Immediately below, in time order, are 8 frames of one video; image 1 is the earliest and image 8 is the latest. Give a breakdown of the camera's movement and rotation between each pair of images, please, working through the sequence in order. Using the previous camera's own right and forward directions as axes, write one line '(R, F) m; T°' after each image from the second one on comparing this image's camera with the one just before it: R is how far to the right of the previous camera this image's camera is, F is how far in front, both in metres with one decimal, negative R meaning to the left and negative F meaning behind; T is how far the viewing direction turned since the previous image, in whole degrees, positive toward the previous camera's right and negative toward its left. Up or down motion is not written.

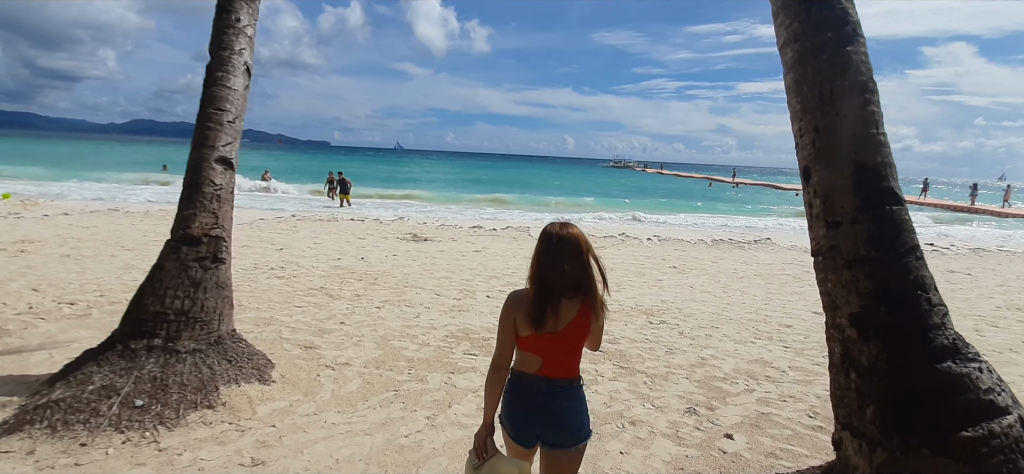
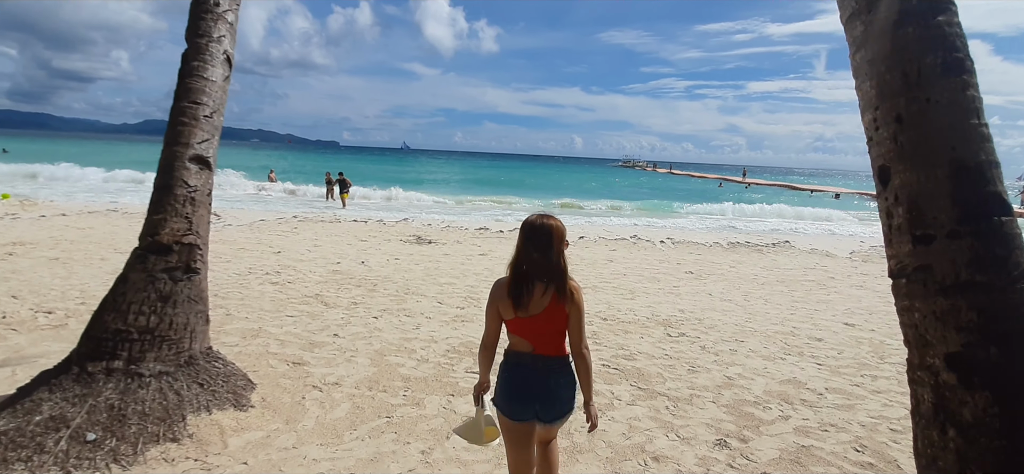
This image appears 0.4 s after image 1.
(0.0, +0.4) m; -1°
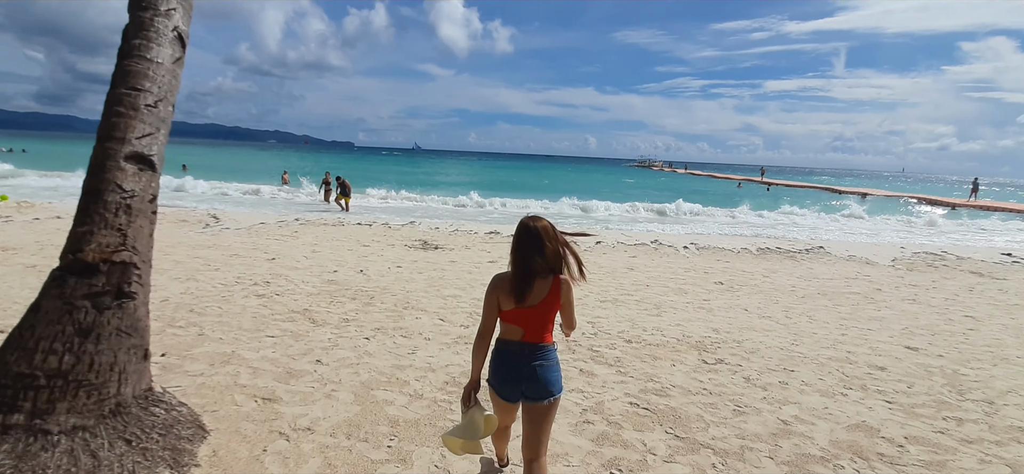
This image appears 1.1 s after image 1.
(0.0, +0.7) m; -2°
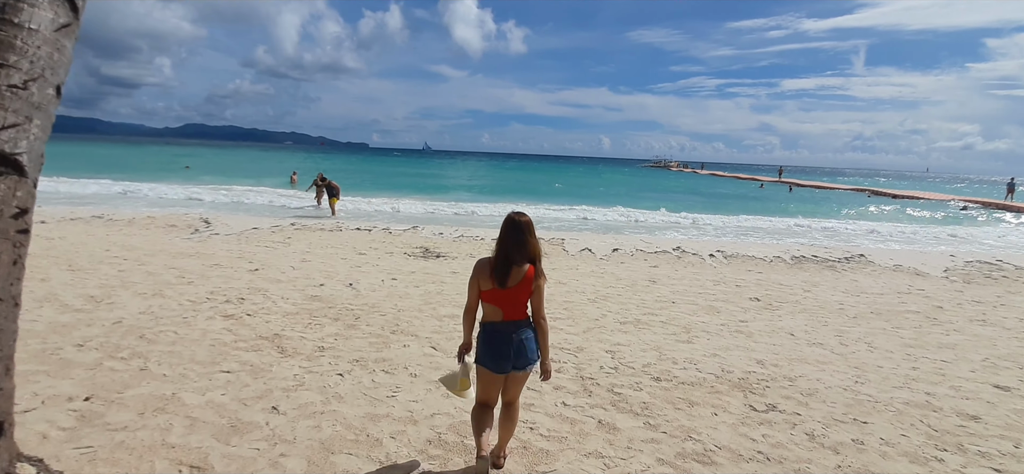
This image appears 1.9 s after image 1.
(+0.1, +0.9) m; -2°
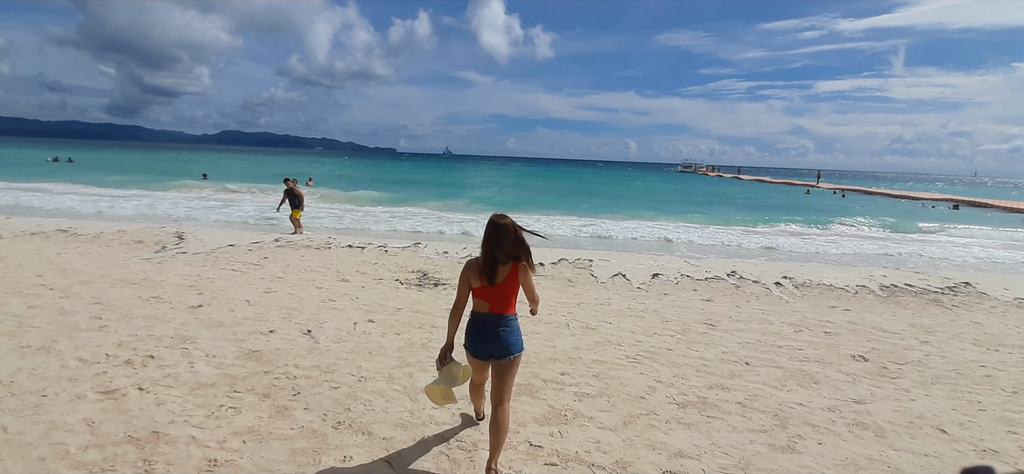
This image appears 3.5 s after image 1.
(+0.1, +1.7) m; -3°
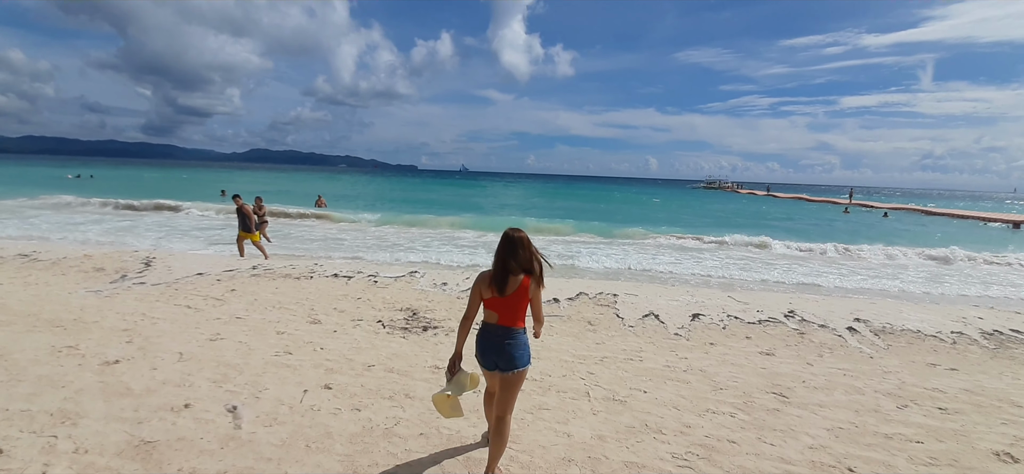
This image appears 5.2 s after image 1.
(+0.2, +1.4) m; -2°
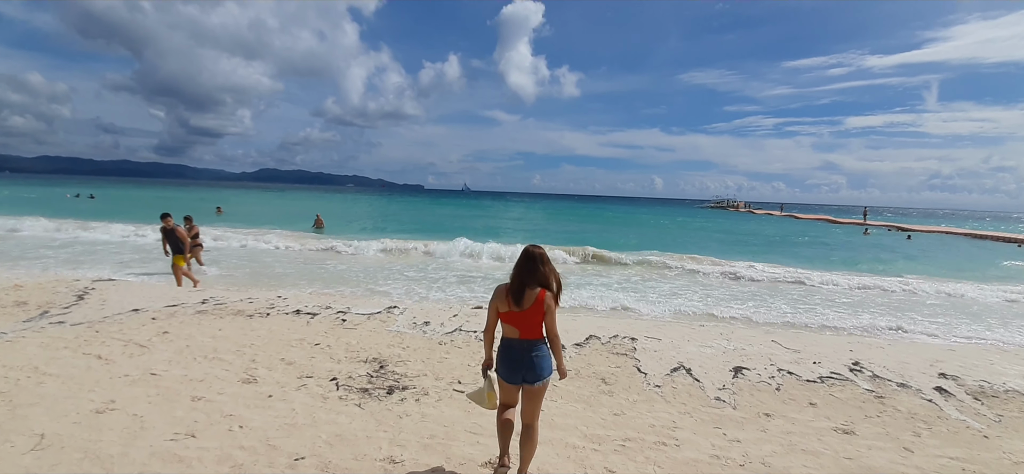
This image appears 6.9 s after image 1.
(+0.1, +1.3) m; -1°
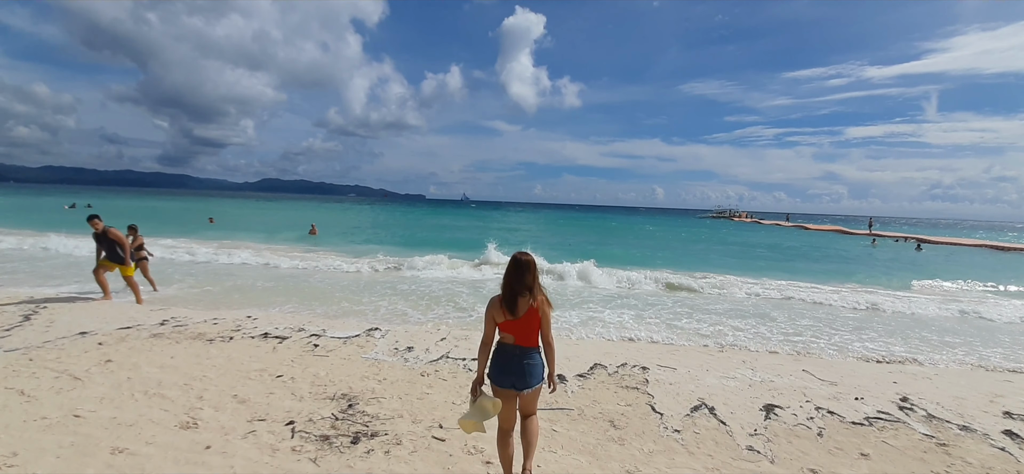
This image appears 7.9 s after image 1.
(+0.1, +0.7) m; 0°
